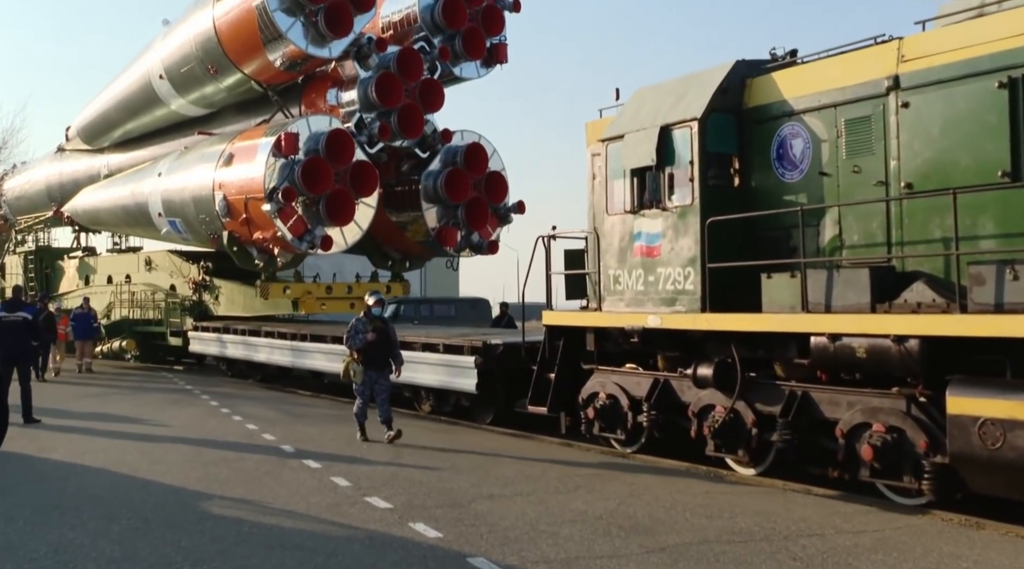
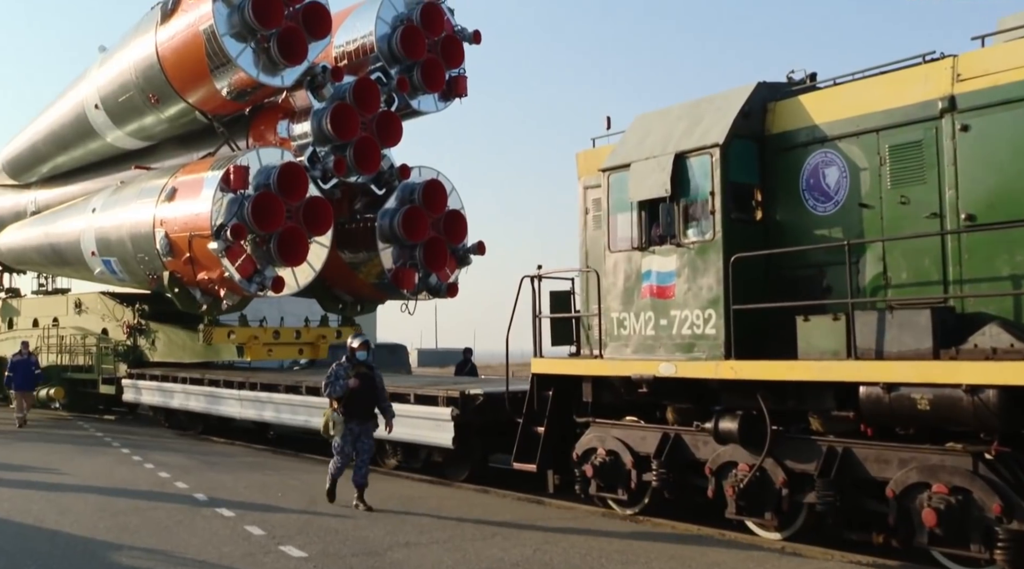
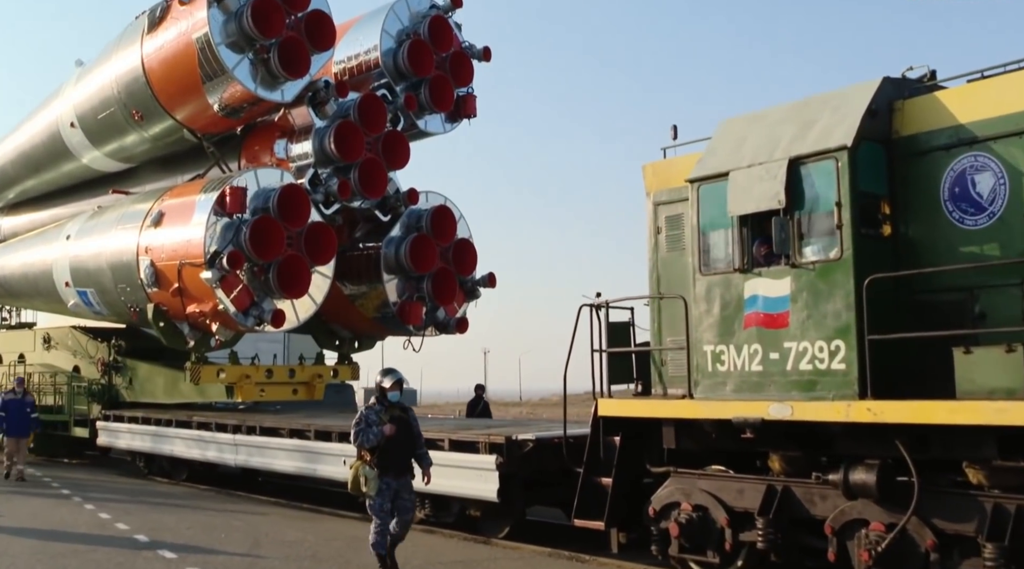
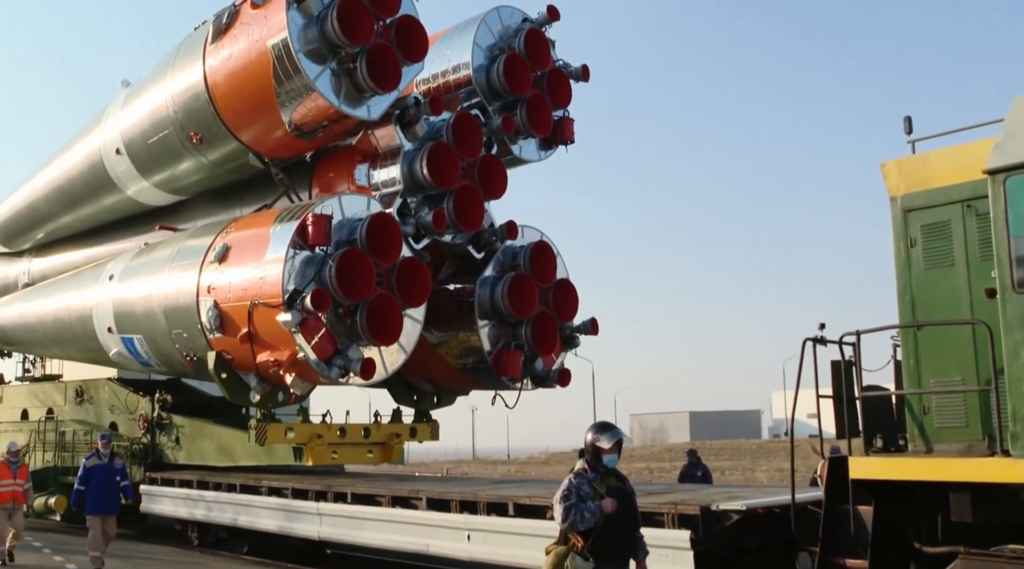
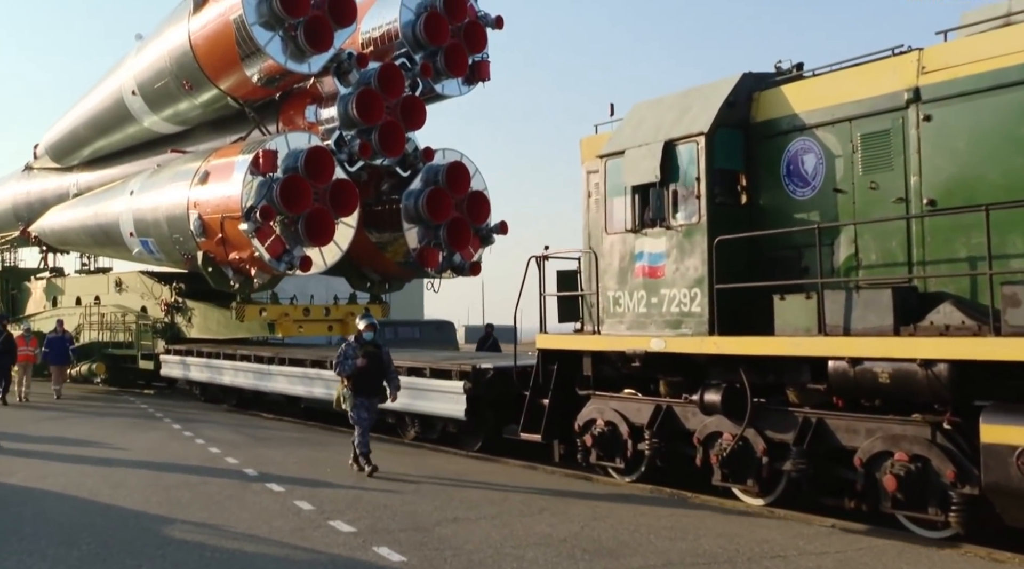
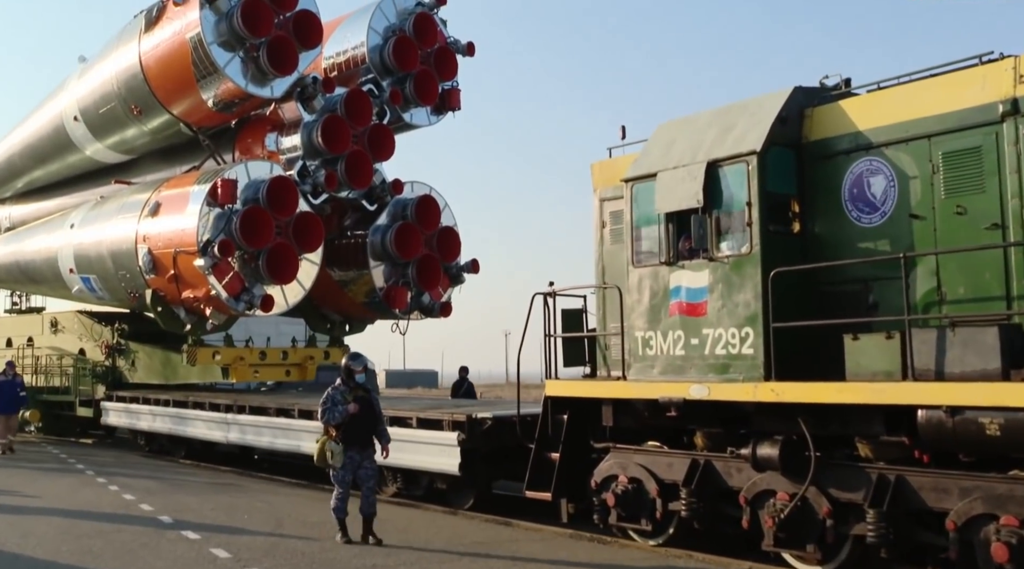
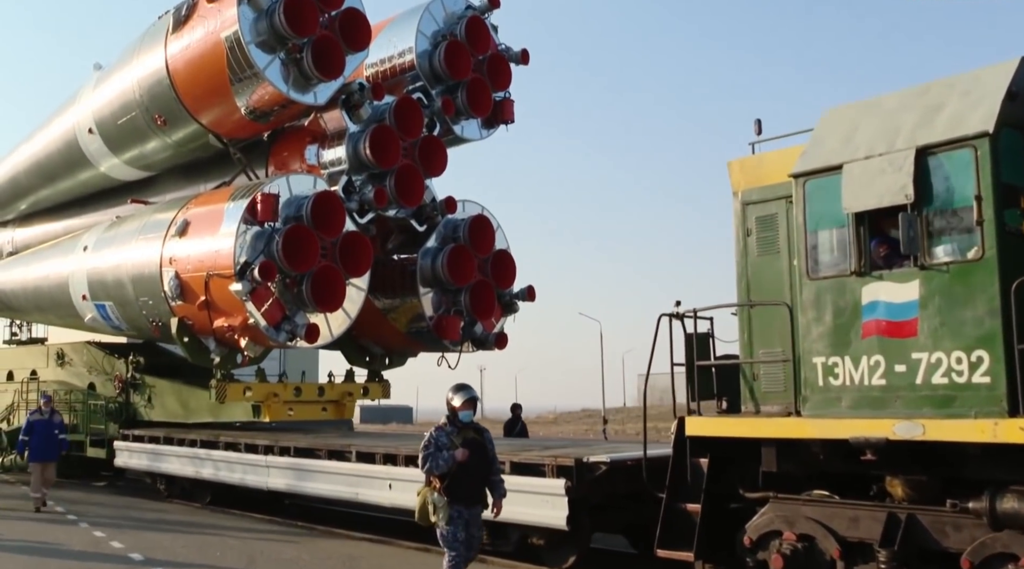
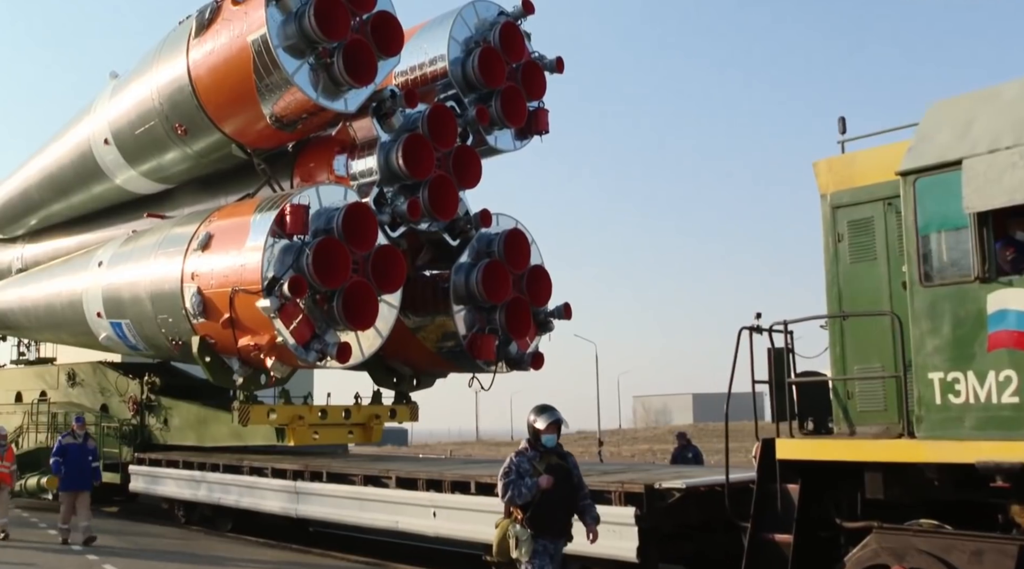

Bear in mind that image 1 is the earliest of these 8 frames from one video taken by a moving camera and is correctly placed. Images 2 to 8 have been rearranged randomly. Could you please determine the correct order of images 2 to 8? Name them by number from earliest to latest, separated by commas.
5, 2, 6, 3, 7, 8, 4
